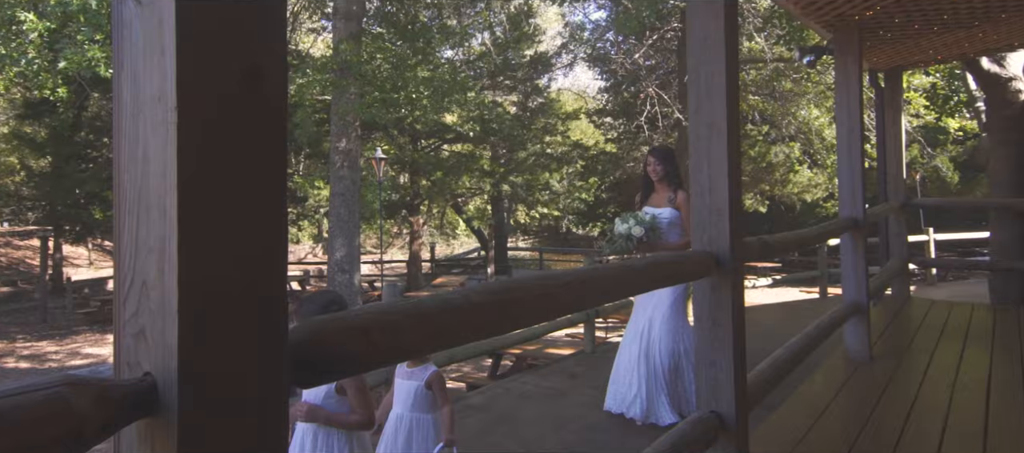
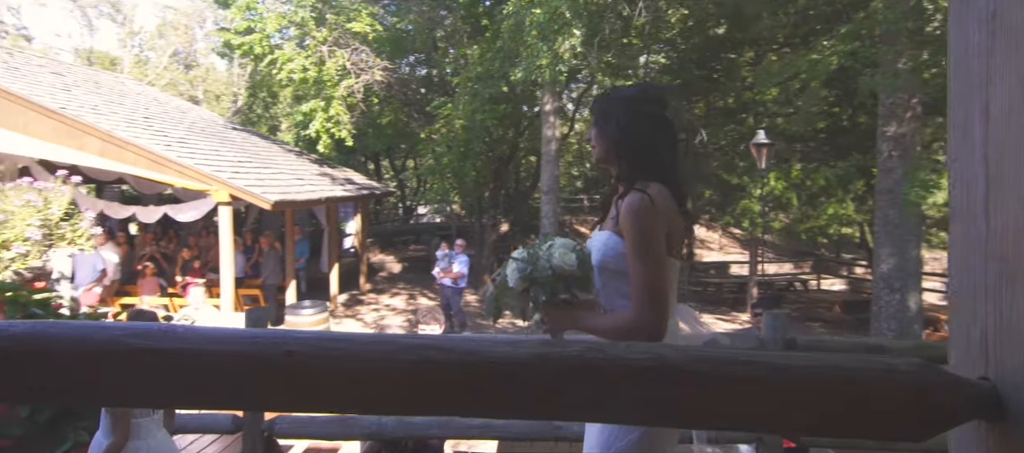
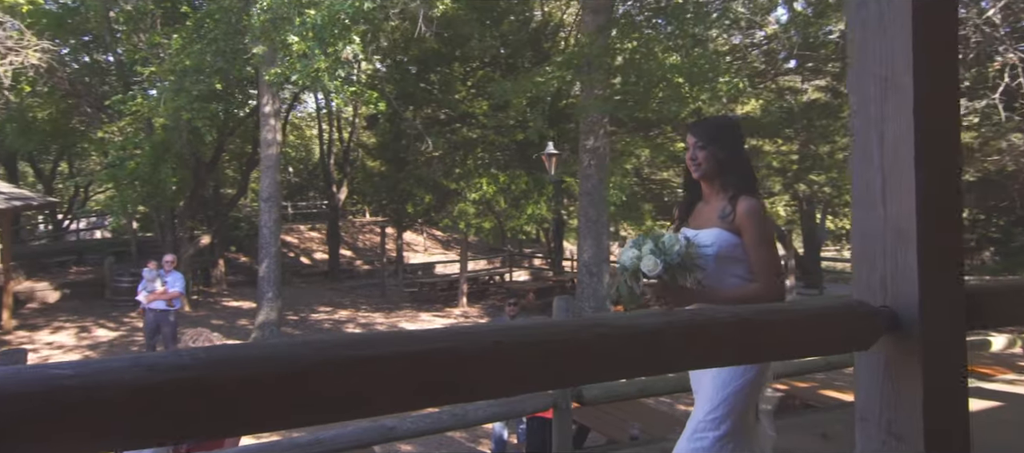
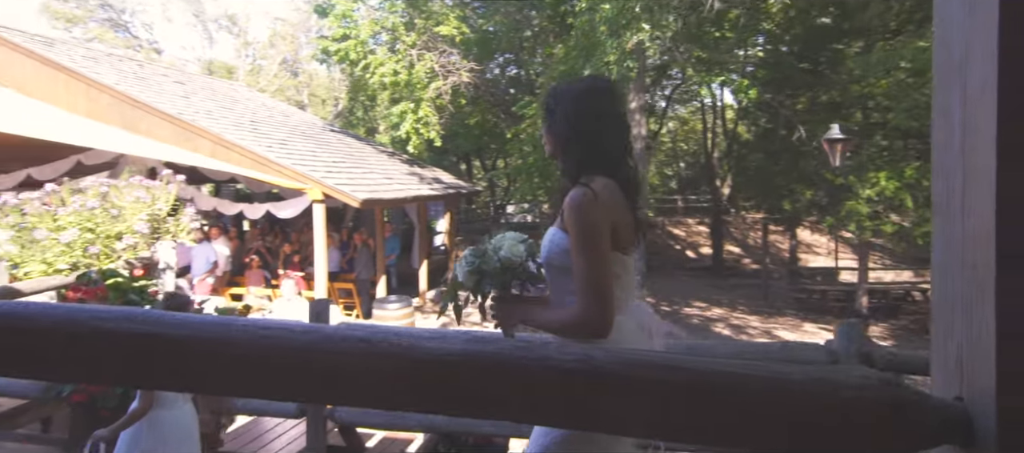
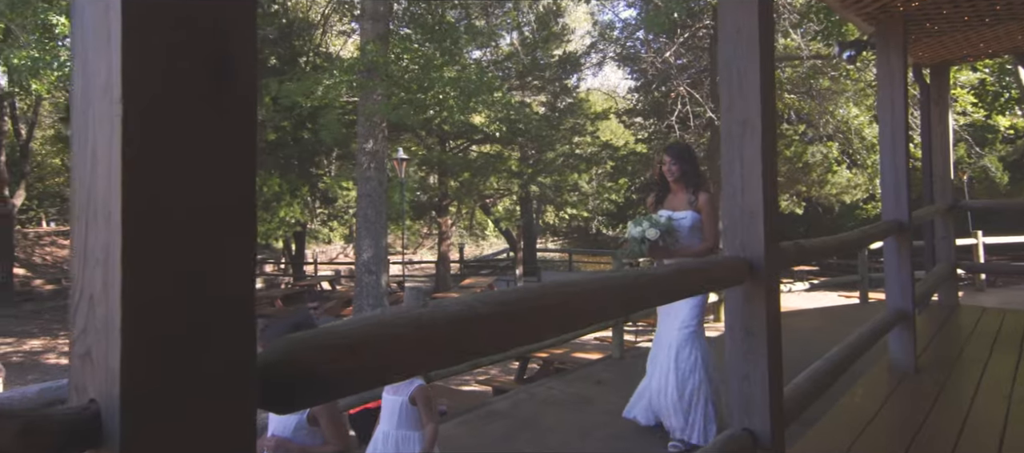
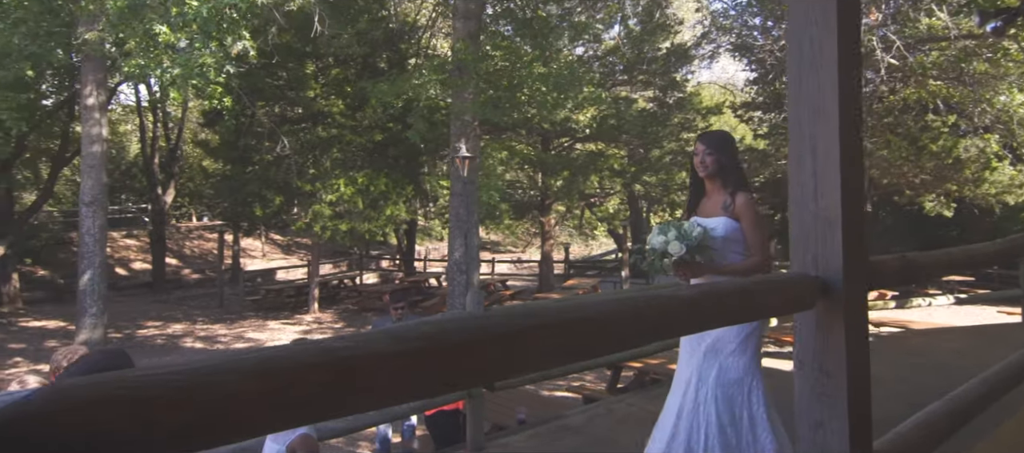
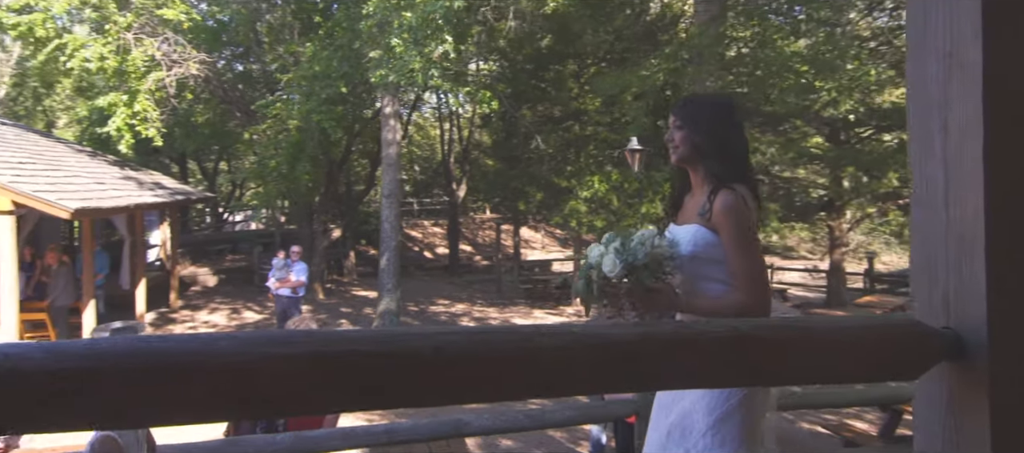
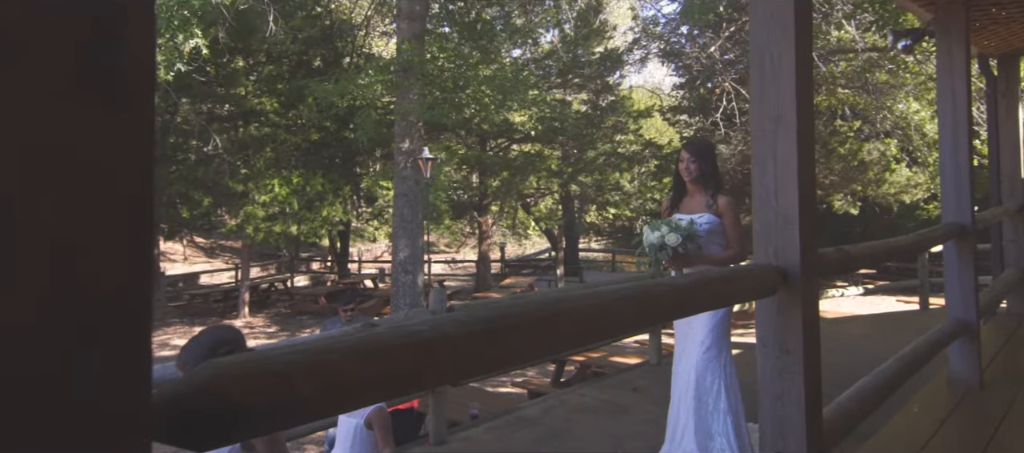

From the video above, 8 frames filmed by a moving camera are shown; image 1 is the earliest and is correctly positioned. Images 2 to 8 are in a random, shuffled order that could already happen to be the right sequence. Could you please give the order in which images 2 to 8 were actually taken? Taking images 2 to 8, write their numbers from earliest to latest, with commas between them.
5, 8, 6, 3, 7, 2, 4
